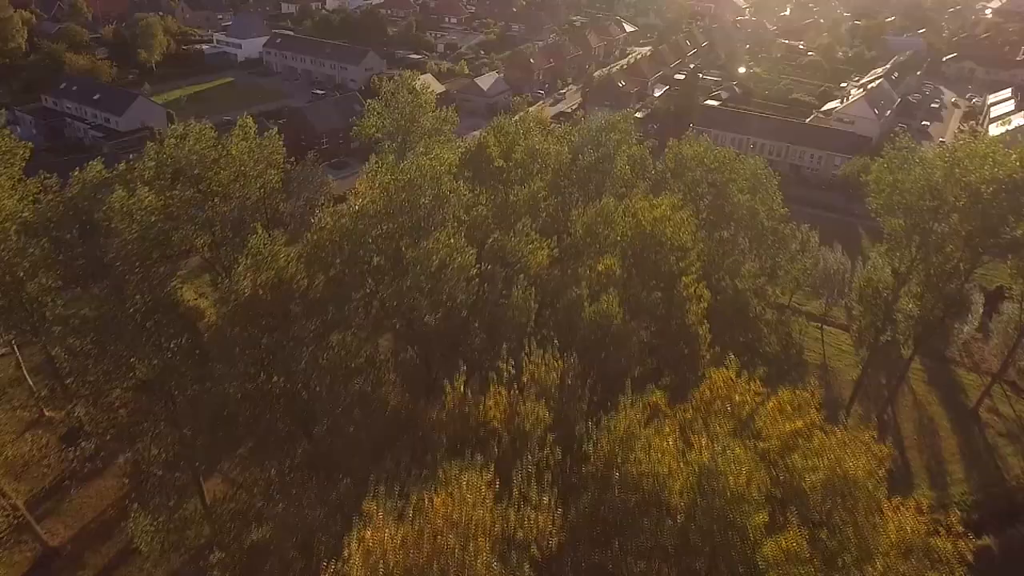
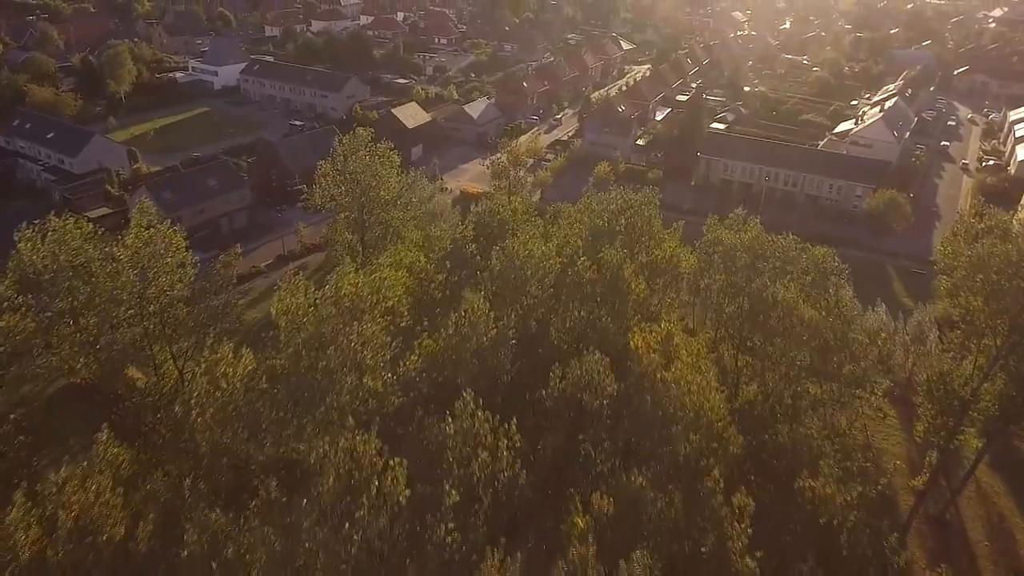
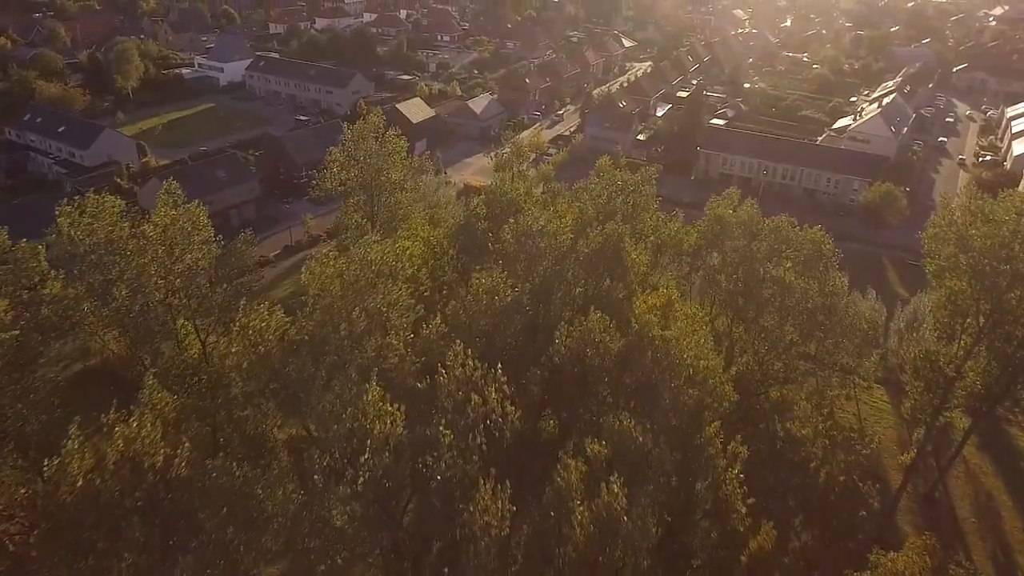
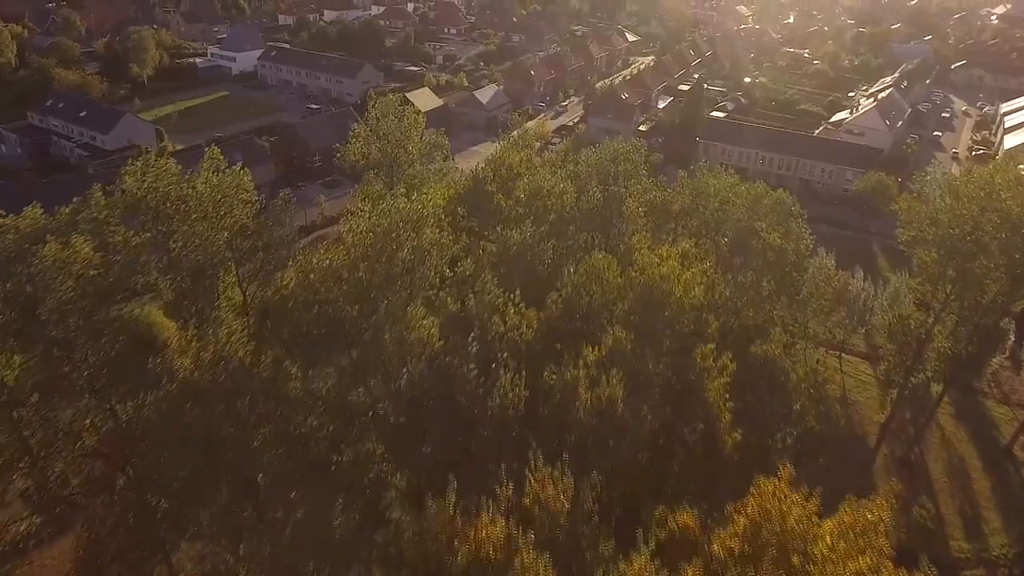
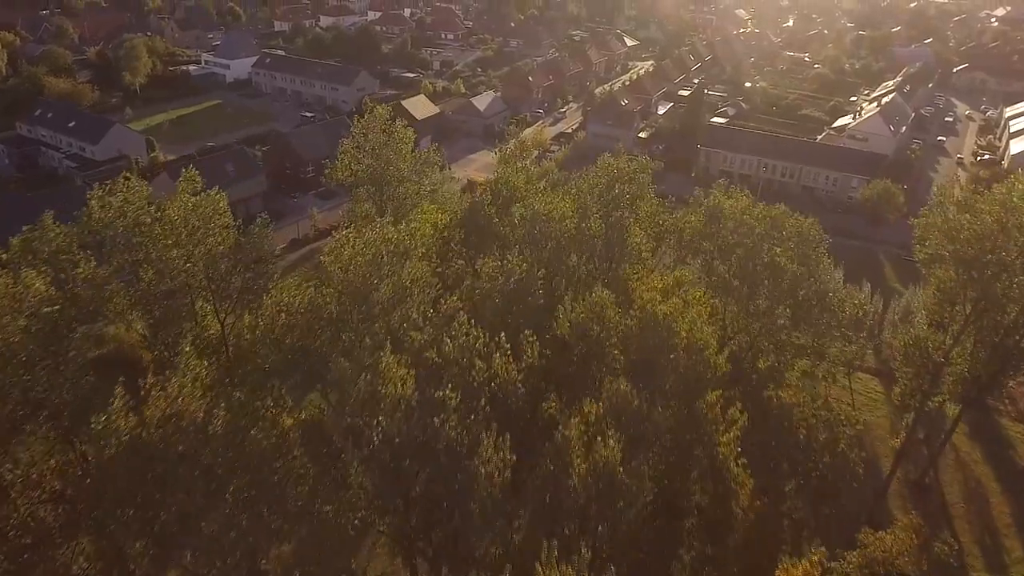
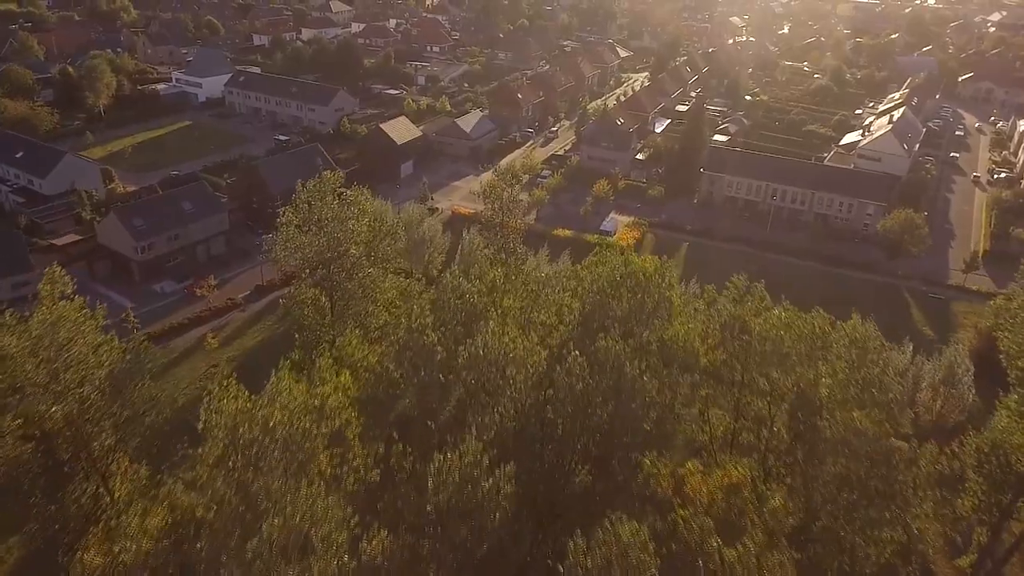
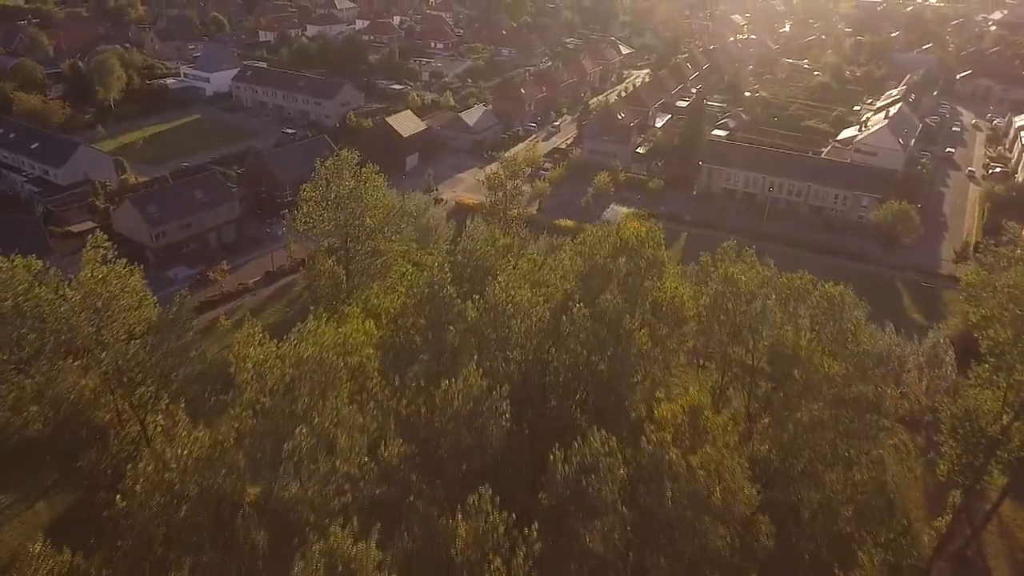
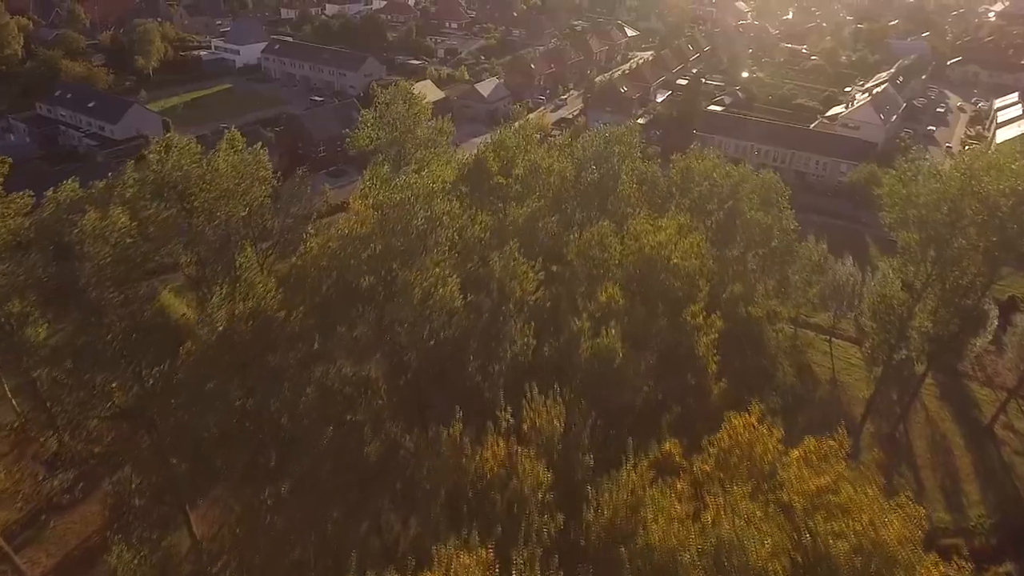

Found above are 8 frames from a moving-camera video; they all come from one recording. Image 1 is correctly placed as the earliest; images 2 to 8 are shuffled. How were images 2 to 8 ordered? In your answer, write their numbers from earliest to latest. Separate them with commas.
8, 4, 5, 3, 2, 7, 6
